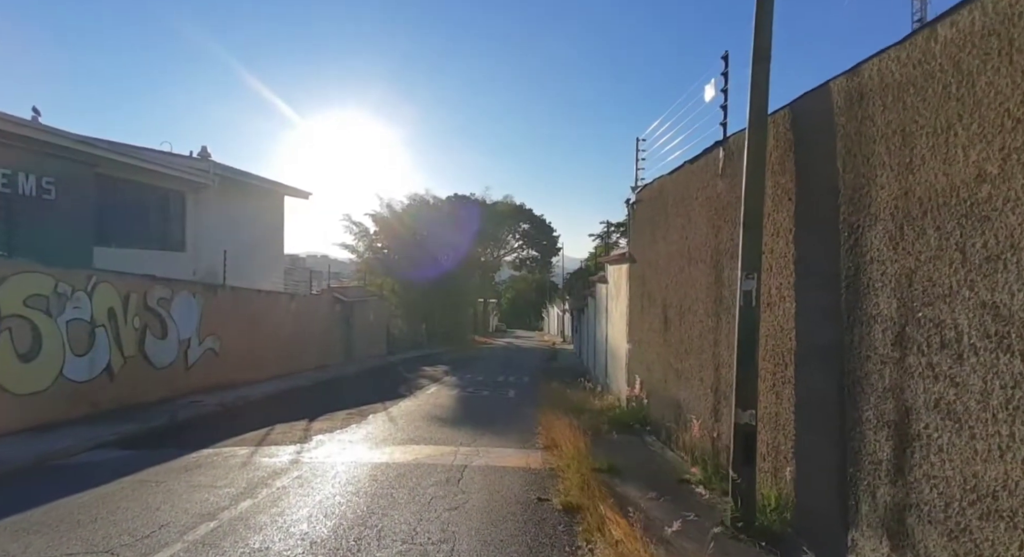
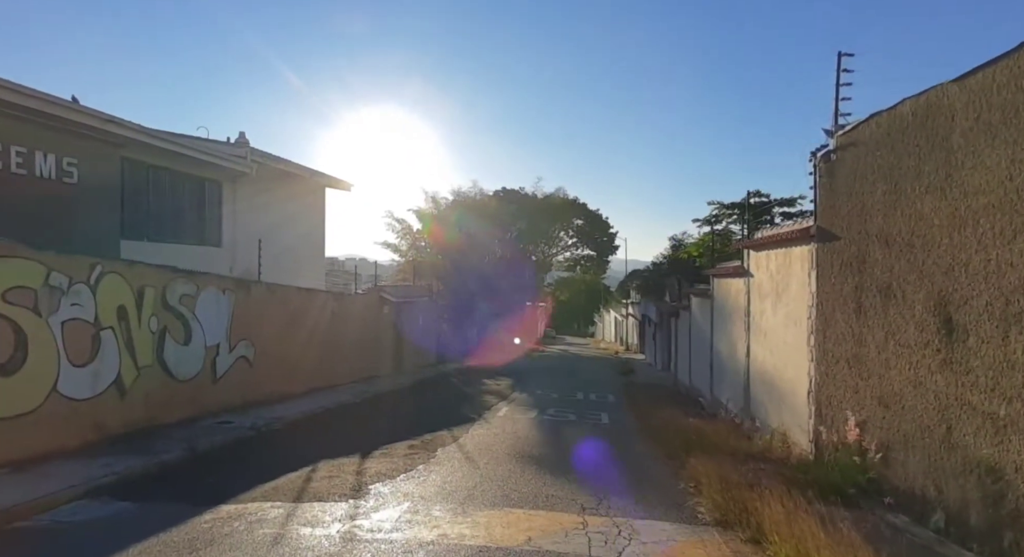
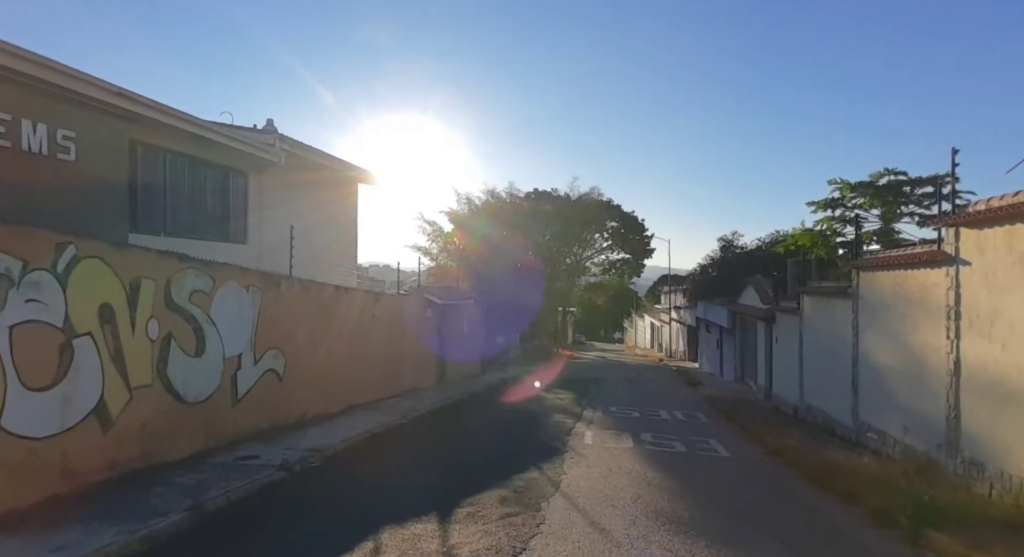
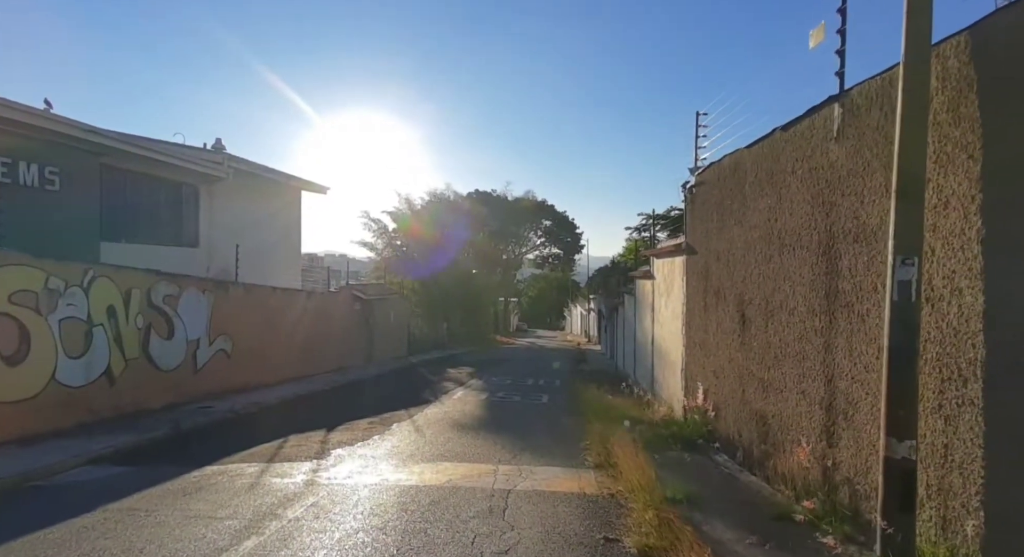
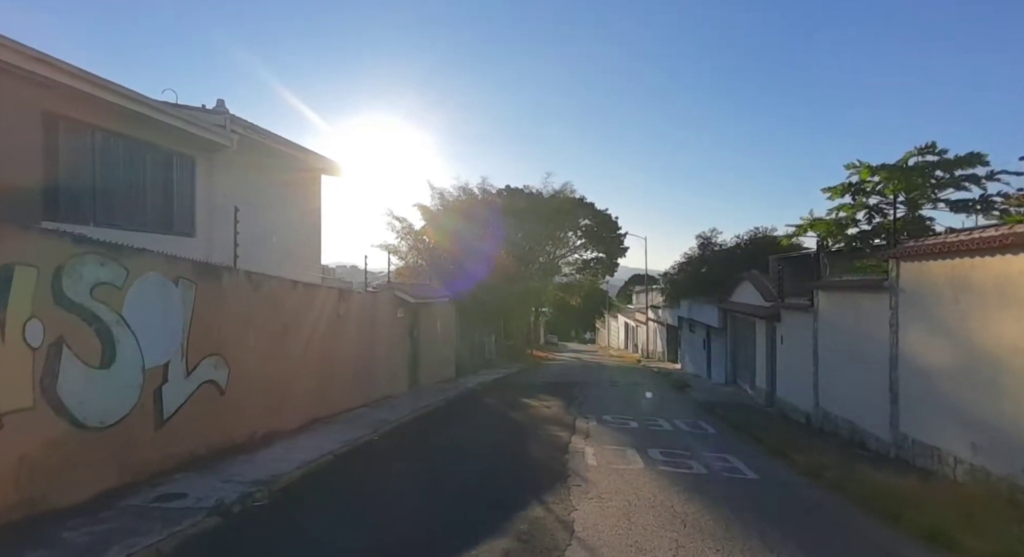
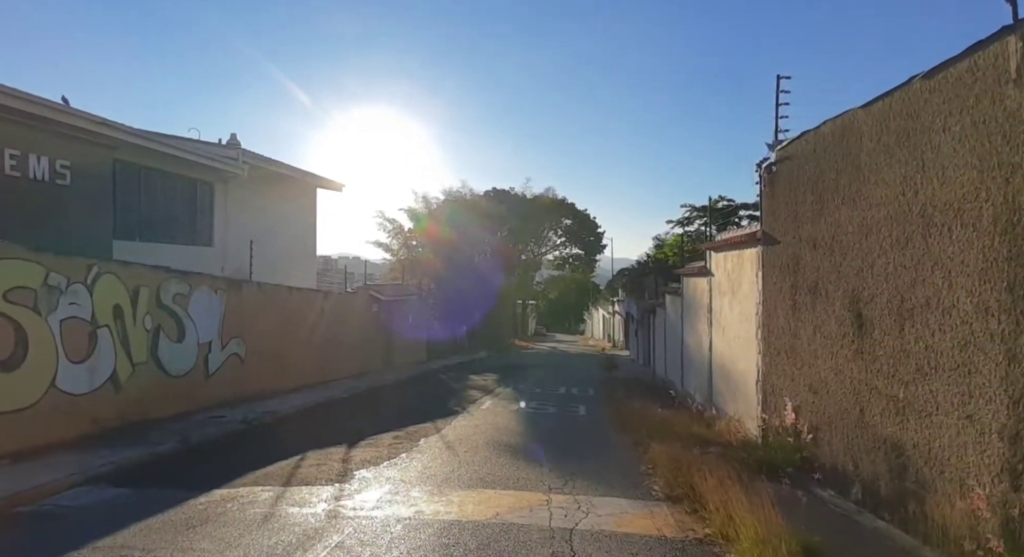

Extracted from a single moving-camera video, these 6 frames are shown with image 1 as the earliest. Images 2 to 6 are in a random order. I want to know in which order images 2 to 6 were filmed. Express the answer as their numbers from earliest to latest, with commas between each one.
4, 6, 2, 3, 5
